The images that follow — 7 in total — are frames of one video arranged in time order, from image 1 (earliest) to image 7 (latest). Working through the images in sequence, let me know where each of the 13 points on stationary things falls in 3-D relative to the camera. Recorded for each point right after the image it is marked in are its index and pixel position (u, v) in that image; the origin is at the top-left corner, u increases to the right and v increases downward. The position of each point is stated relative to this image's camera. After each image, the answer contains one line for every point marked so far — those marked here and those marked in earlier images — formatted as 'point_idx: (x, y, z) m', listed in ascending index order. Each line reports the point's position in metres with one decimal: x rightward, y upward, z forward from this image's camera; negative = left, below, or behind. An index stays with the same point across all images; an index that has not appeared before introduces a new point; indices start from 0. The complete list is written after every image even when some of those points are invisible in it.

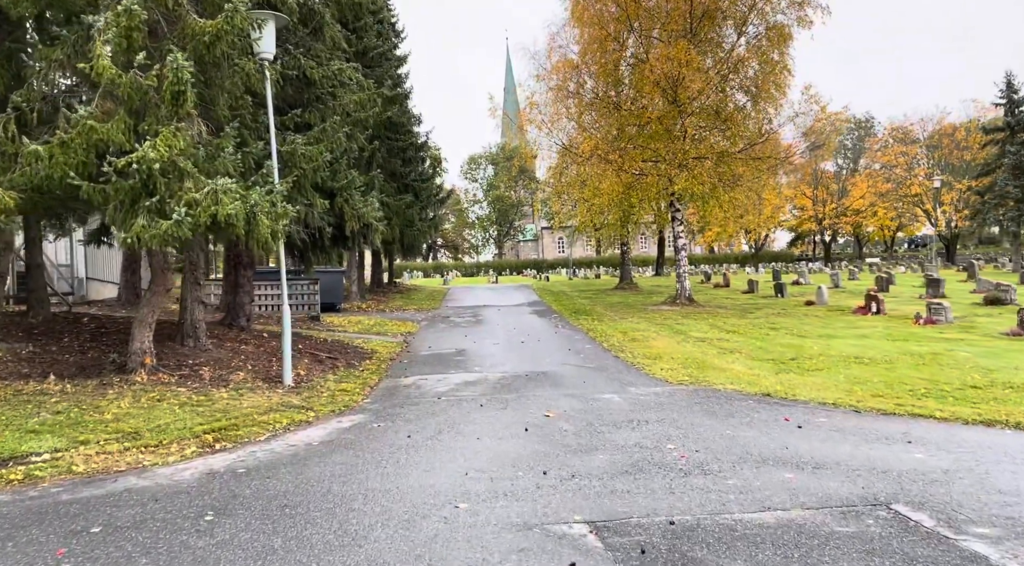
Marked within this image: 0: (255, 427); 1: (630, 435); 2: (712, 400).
0: (-2.7, -1.5, +8.5) m
1: (+1.1, -1.4, +7.5) m
2: (+2.3, -1.4, +9.3) m
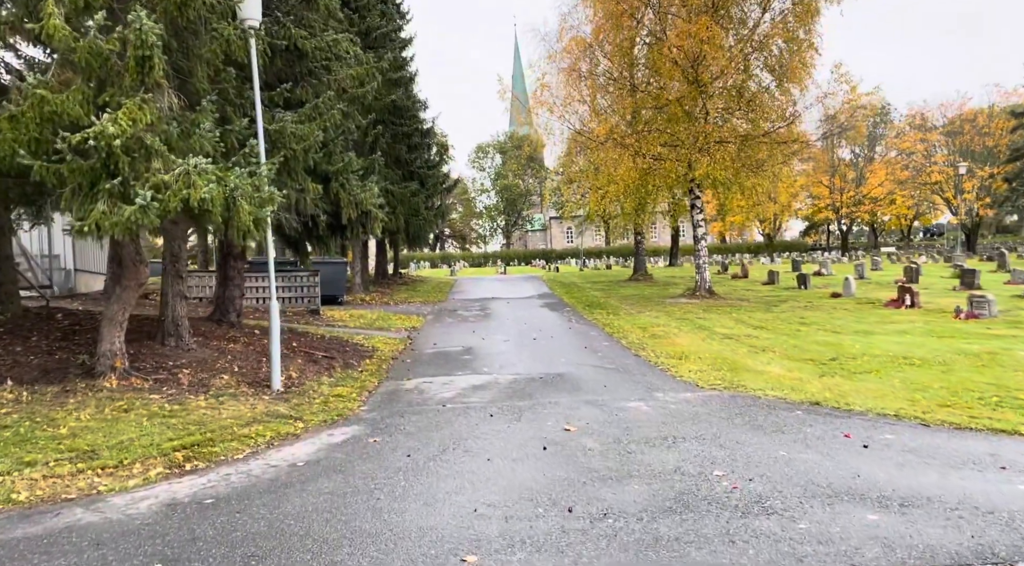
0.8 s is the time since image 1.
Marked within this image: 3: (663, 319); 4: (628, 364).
0: (-2.5, -1.5, +7.4) m
1: (+1.2, -1.4, +6.4) m
2: (+2.4, -1.3, +8.2) m
3: (+3.4, -0.8, +18.1) m
4: (+1.7, -1.2, +12.1) m
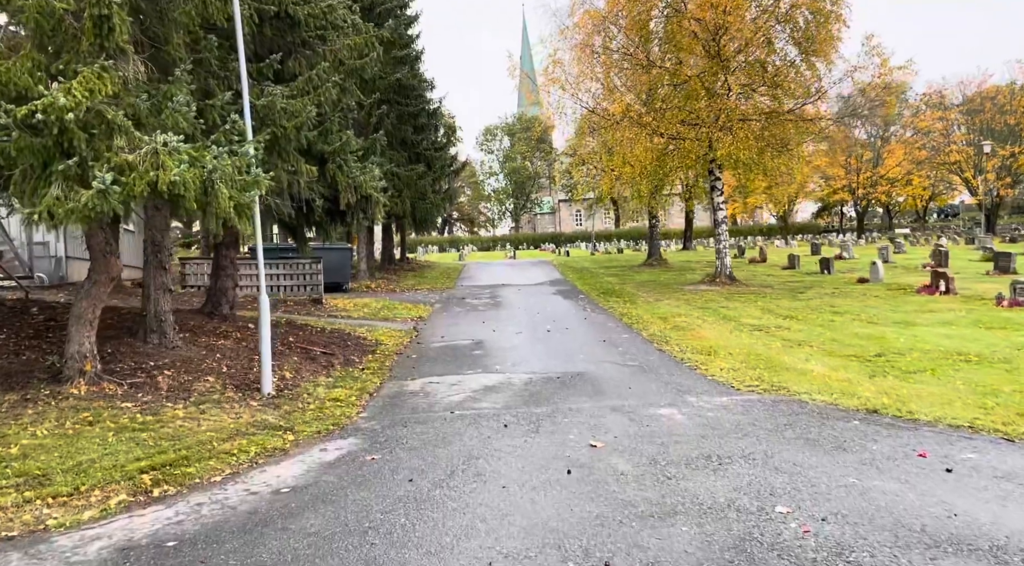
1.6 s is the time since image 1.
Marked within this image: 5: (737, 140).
0: (-2.4, -1.4, +6.5) m
1: (+1.4, -1.3, +5.4) m
2: (+2.6, -1.2, +7.2) m
3: (+3.6, -0.5, +17.1) m
4: (+1.9, -1.1, +11.1) m
5: (+5.5, +3.5, +19.8) m
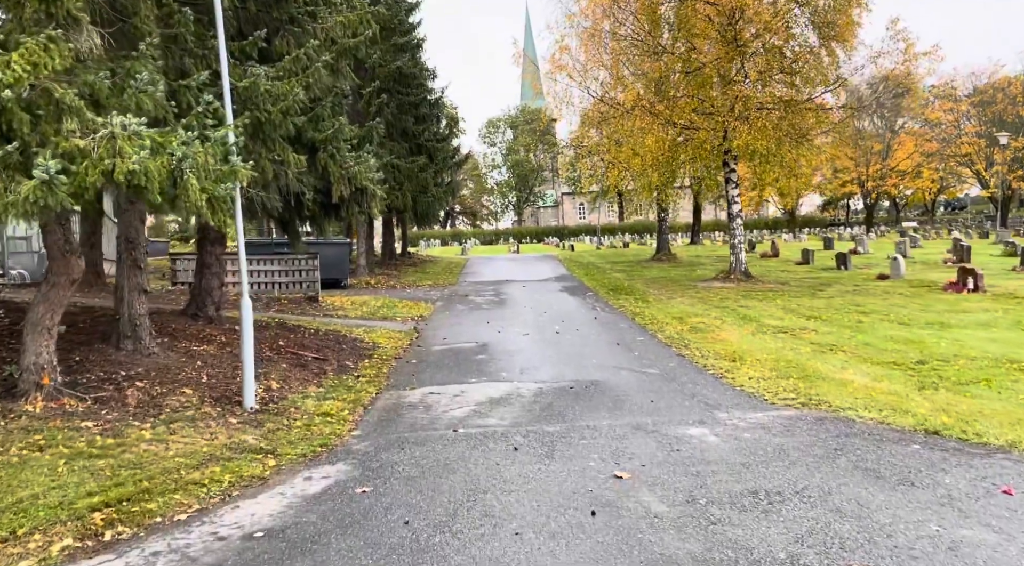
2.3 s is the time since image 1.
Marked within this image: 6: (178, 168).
0: (-2.3, -1.5, +5.6) m
1: (+1.4, -1.4, +4.5) m
2: (+2.7, -1.3, +6.3) m
3: (+3.7, -0.5, +16.2) m
4: (+2.0, -1.1, +10.3) m
5: (+5.6, +3.6, +18.9) m
6: (-2.6, +0.9, +6.2) m
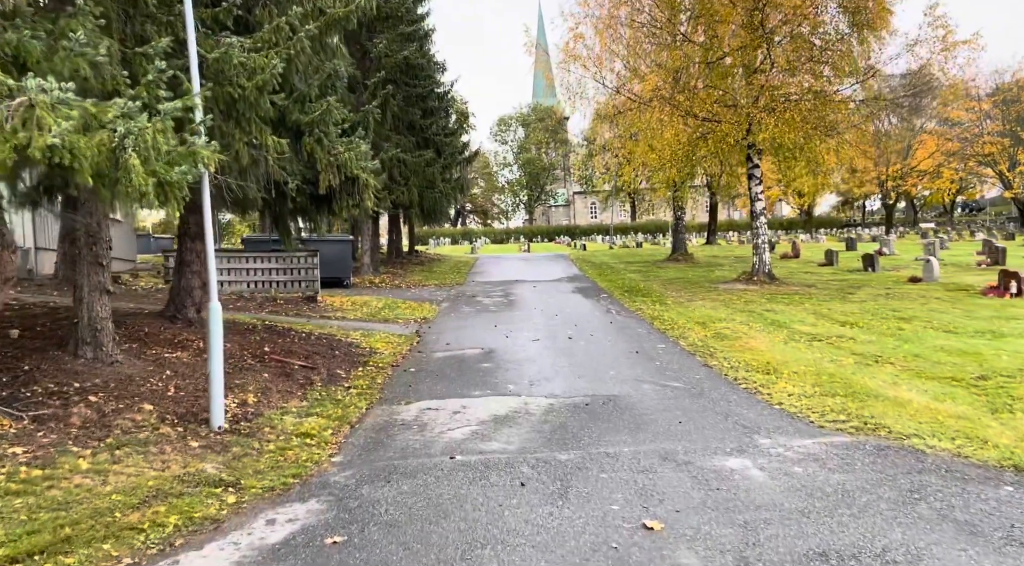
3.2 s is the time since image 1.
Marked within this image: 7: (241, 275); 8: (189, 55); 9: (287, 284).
0: (-2.3, -1.5, +4.6) m
1: (+1.5, -1.4, +3.4) m
2: (+2.7, -1.3, +5.2) m
3: (+3.9, -0.5, +15.0) m
4: (+2.1, -1.1, +9.1) m
5: (+5.8, +3.5, +17.7) m
6: (-2.5, +0.9, +5.2) m
7: (-5.7, +0.2, +17.3) m
8: (-2.5, +1.8, +6.3) m
9: (-4.7, 0.0, +17.1) m
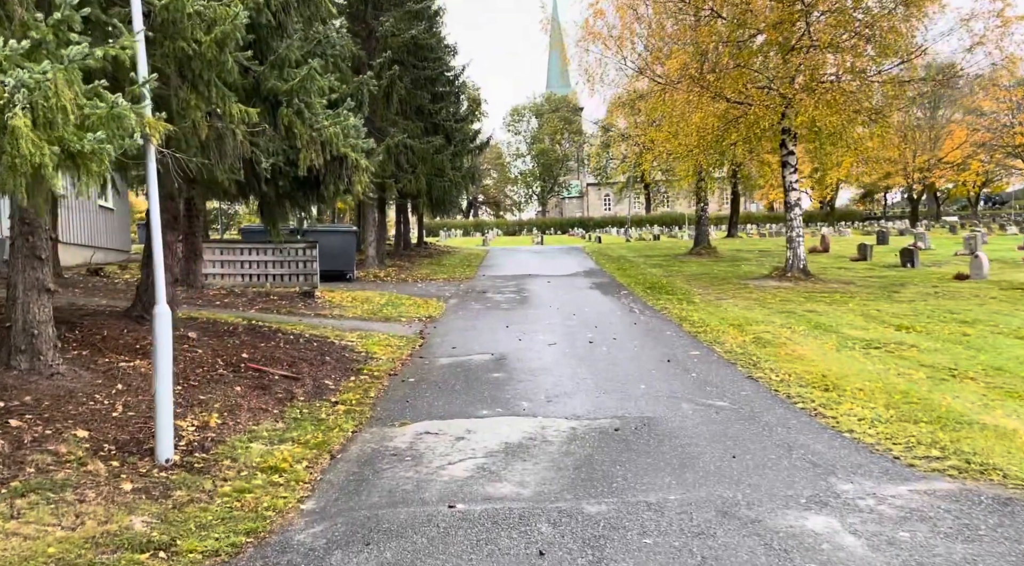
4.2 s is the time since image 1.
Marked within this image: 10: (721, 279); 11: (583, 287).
0: (-2.2, -1.5, +3.3) m
1: (+1.5, -1.5, +2.1) m
2: (+2.8, -1.3, +3.8) m
3: (+4.1, -0.5, +13.6) m
4: (+2.2, -1.1, +7.8) m
5: (+6.1, +3.6, +16.2) m
6: (-2.4, +0.9, +3.9) m
7: (-5.4, +0.3, +16.0) m
8: (-2.4, +1.8, +5.0) m
9: (-4.5, +0.1, +15.8) m
10: (+5.0, +0.1, +19.5) m
11: (+1.6, -0.1, +18.6) m
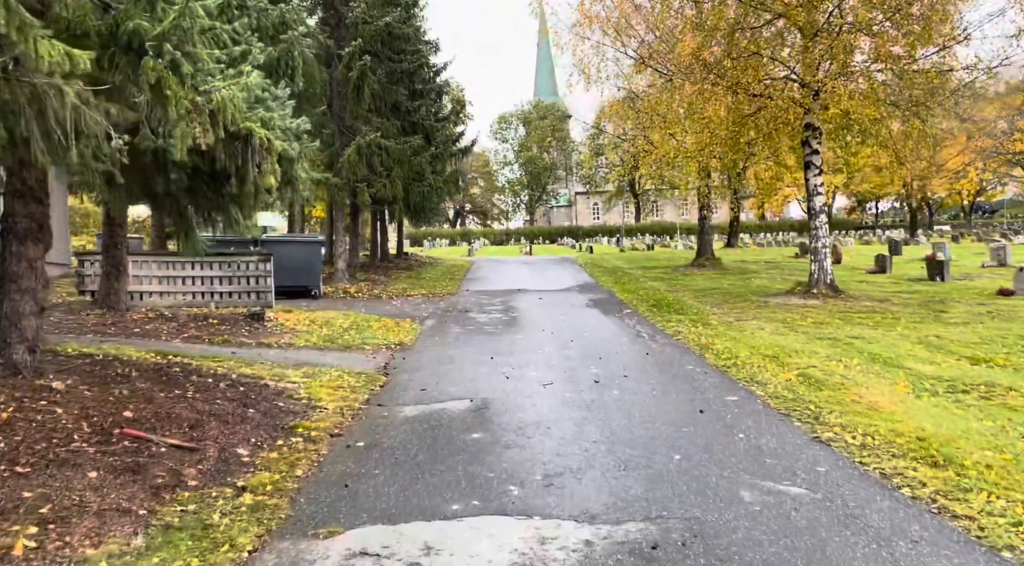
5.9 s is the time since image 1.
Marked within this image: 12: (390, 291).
0: (-2.2, -1.7, +0.9) m
1: (+1.5, -1.6, -0.3) m
2: (+2.7, -1.5, +1.5) m
3: (+3.9, -0.8, +11.4) m
4: (+2.1, -1.3, +5.5) m
5: (+5.9, +3.2, +14.0) m
6: (-2.5, +0.7, +1.5) m
7: (-5.7, 0.0, +13.6) m
8: (-2.5, +1.6, +2.6) m
9: (-4.7, -0.2, +13.4) m
10: (+4.7, -0.3, +17.2) m
11: (+1.3, -0.4, +16.3) m
12: (-2.9, -0.2, +19.1) m
